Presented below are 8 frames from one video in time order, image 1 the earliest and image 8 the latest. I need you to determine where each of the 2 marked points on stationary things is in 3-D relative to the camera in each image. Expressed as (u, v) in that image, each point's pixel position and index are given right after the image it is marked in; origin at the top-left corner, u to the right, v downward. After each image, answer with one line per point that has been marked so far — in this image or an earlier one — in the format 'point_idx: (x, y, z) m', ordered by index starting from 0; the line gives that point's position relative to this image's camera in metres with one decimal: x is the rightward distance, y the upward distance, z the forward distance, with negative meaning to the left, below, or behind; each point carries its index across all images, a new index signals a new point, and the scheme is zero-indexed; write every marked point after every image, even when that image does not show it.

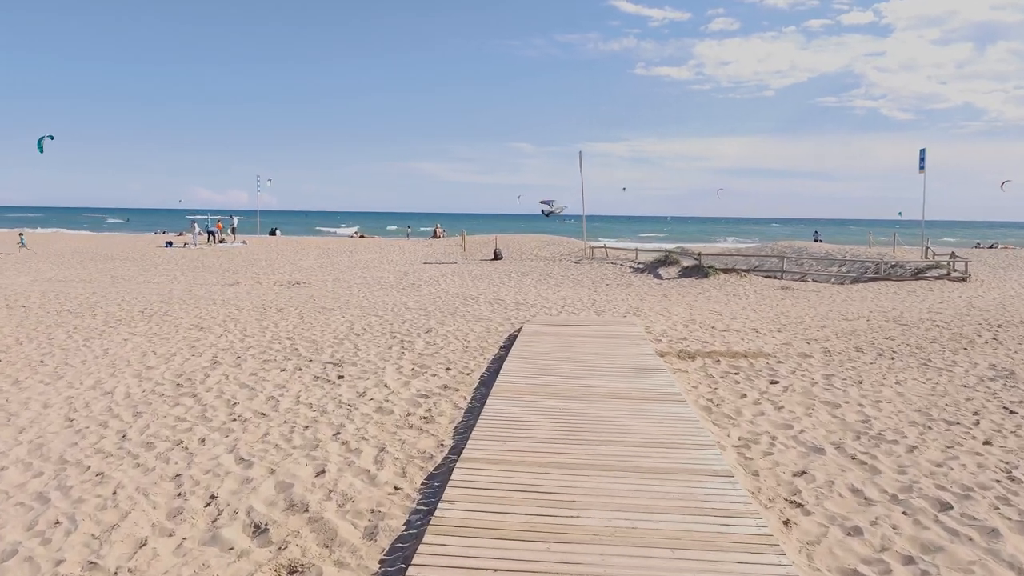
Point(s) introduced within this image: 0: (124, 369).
0: (-3.4, -0.7, +6.7) m
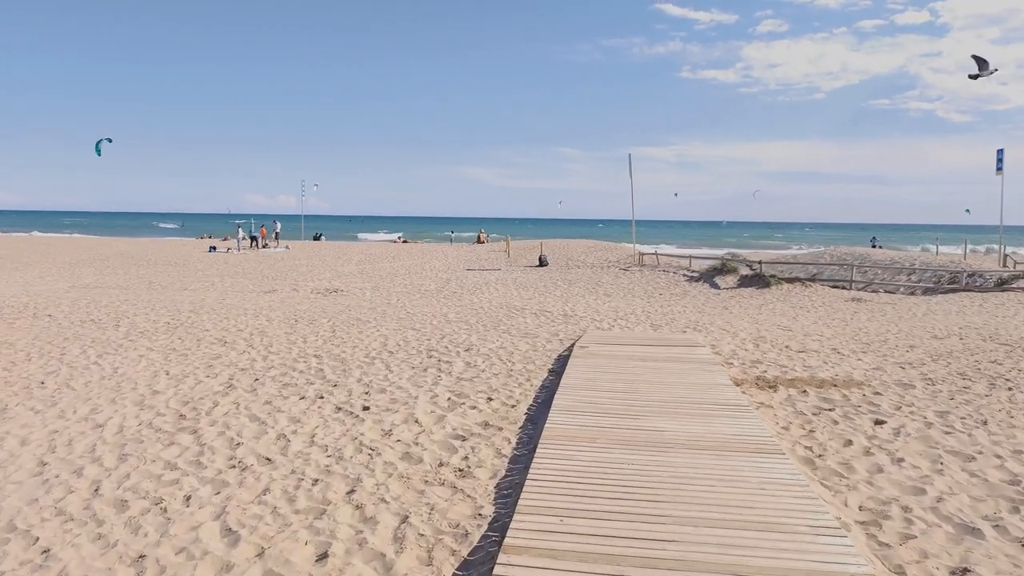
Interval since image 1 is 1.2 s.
0: (-3.0, -0.8, +6.0) m
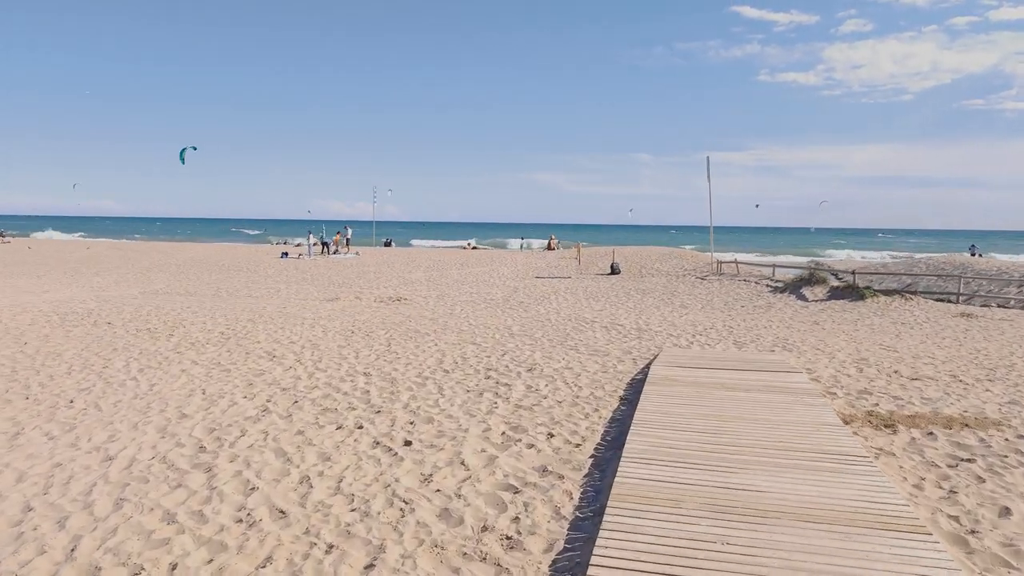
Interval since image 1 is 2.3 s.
0: (-2.6, -0.9, +5.5) m
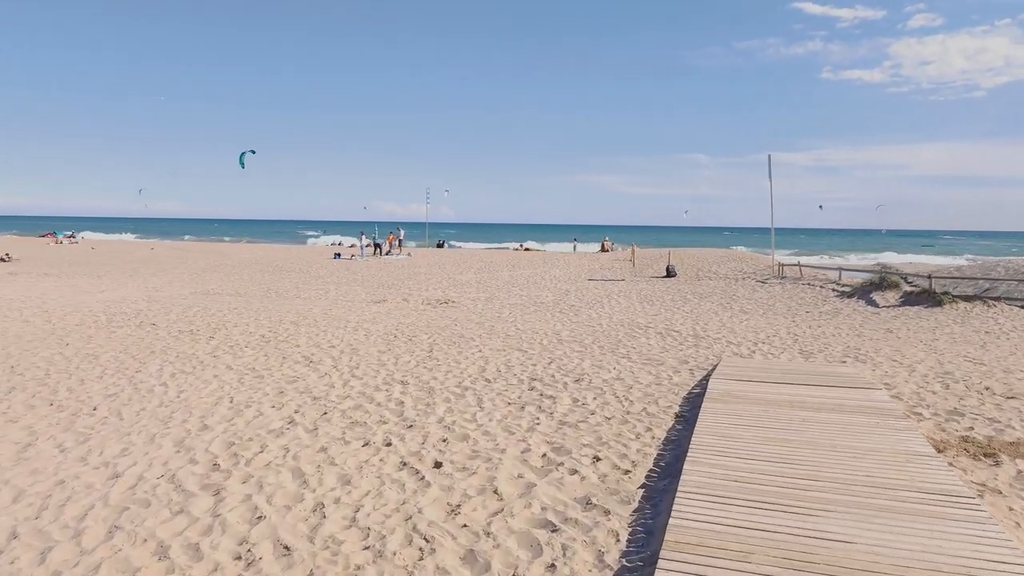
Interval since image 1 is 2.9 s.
0: (-2.3, -0.9, +5.1) m
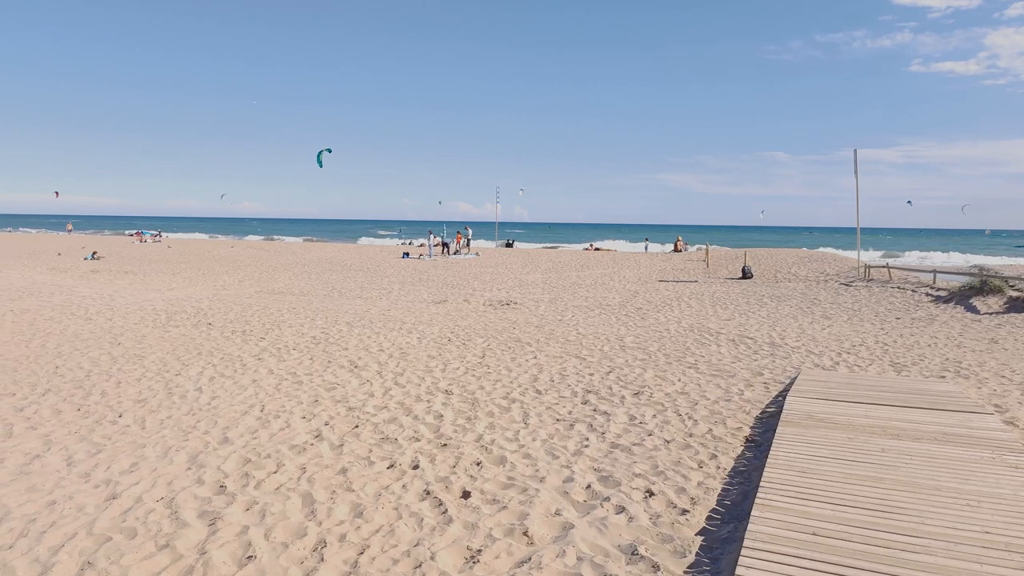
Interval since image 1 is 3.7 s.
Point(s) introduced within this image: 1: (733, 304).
0: (-2.0, -1.0, +4.8) m
1: (+4.2, -0.3, +14.4) m
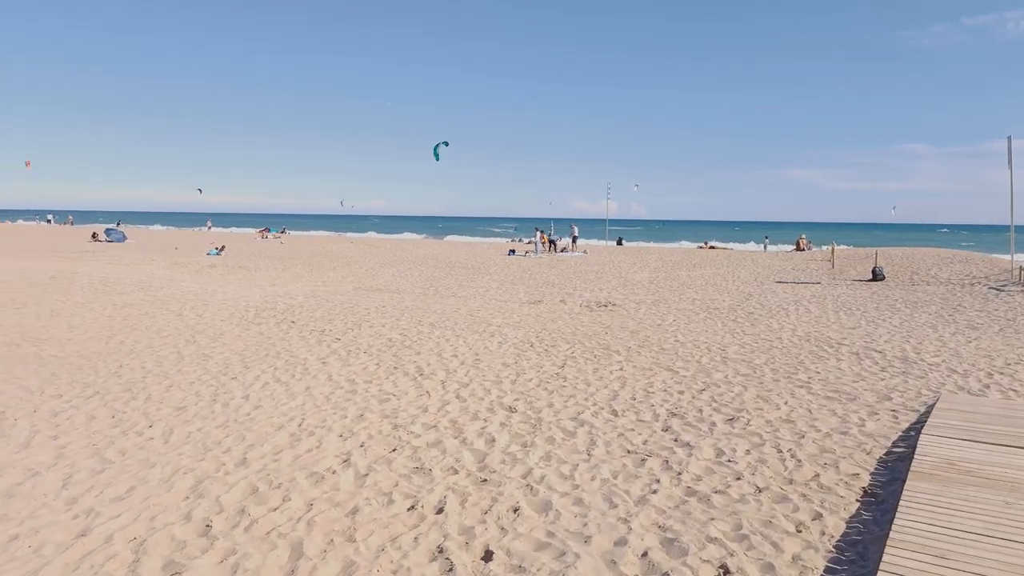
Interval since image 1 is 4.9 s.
0: (-1.7, -1.0, +4.3) m
1: (+5.9, -0.4, +12.9) m
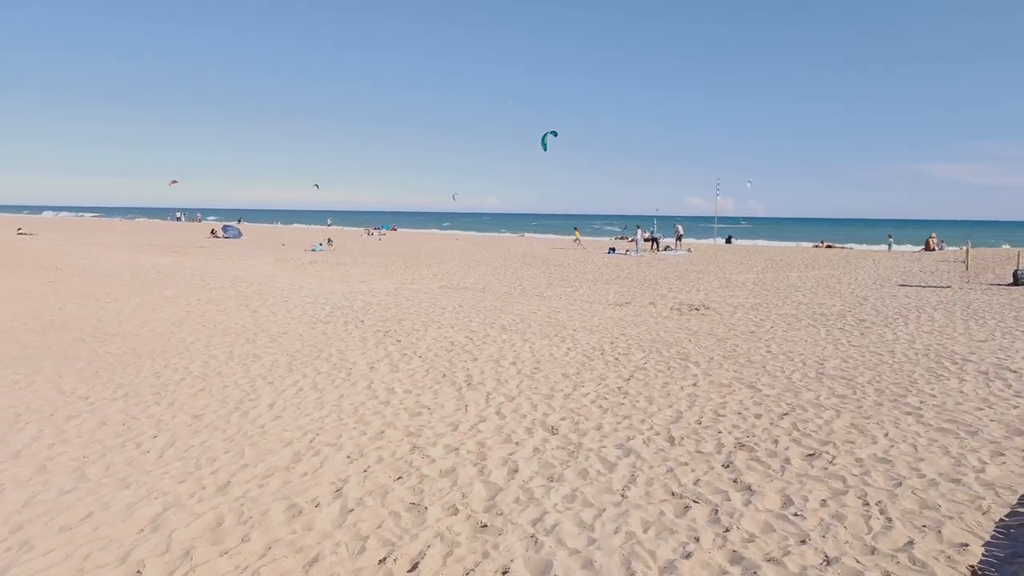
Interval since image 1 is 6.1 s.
0: (-1.6, -1.0, +3.8) m
1: (+7.1, -0.5, +11.3) m
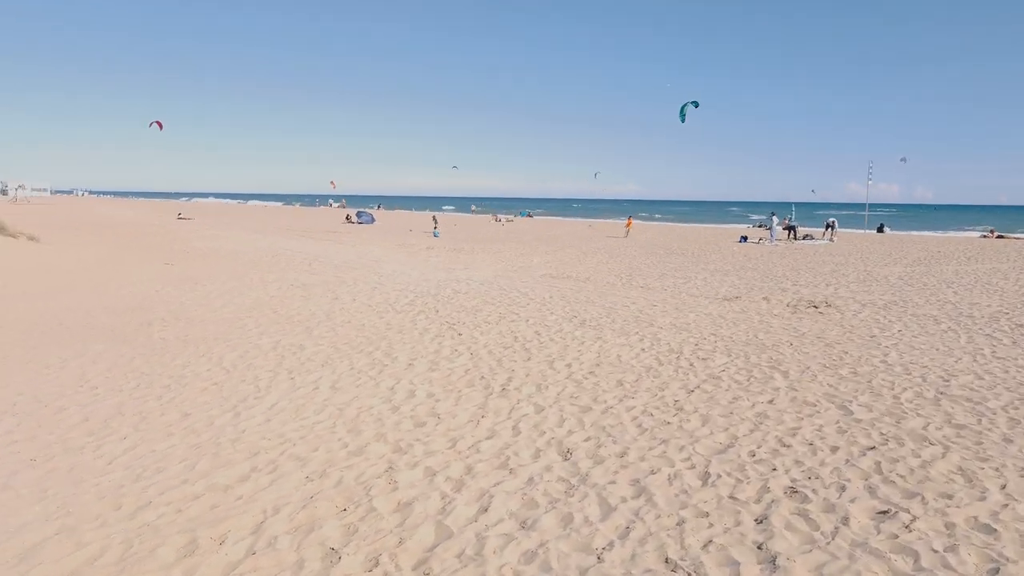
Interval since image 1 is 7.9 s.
0: (-1.8, -0.9, +3.4) m
1: (+8.2, -0.5, +9.1) m
